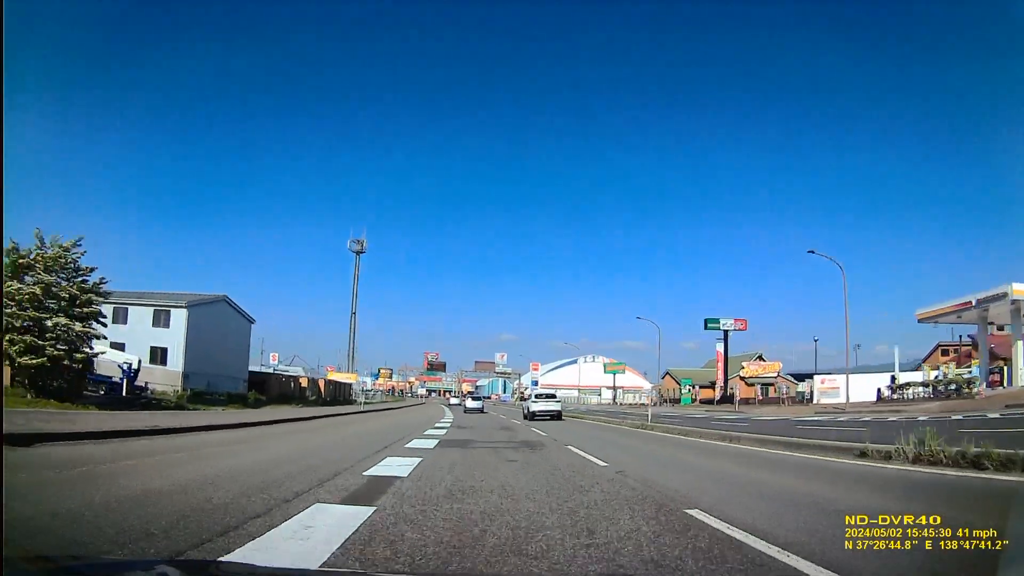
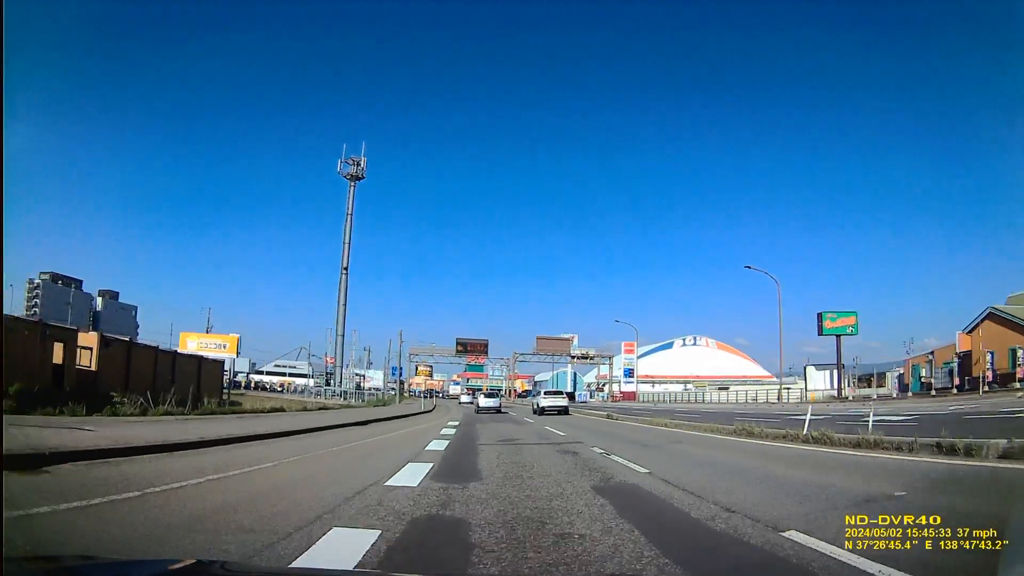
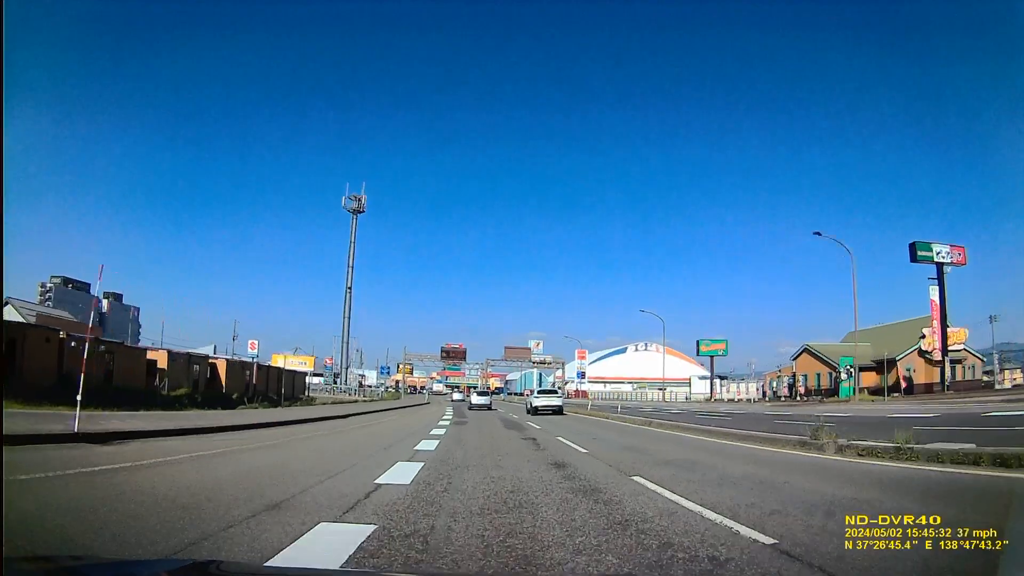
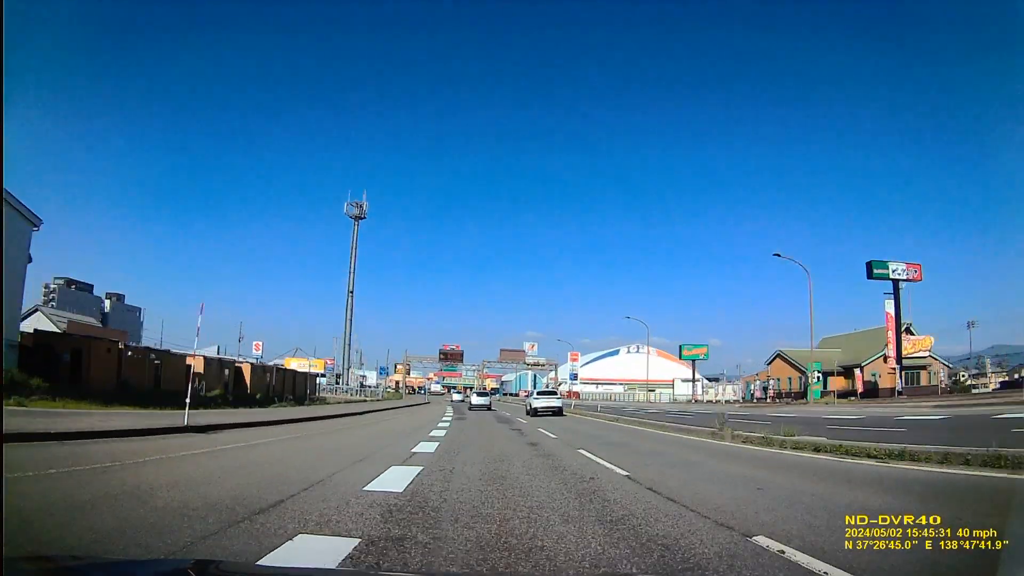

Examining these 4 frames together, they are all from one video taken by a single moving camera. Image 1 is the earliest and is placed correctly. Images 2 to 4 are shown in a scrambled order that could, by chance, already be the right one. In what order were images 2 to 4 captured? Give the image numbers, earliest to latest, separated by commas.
4, 3, 2
